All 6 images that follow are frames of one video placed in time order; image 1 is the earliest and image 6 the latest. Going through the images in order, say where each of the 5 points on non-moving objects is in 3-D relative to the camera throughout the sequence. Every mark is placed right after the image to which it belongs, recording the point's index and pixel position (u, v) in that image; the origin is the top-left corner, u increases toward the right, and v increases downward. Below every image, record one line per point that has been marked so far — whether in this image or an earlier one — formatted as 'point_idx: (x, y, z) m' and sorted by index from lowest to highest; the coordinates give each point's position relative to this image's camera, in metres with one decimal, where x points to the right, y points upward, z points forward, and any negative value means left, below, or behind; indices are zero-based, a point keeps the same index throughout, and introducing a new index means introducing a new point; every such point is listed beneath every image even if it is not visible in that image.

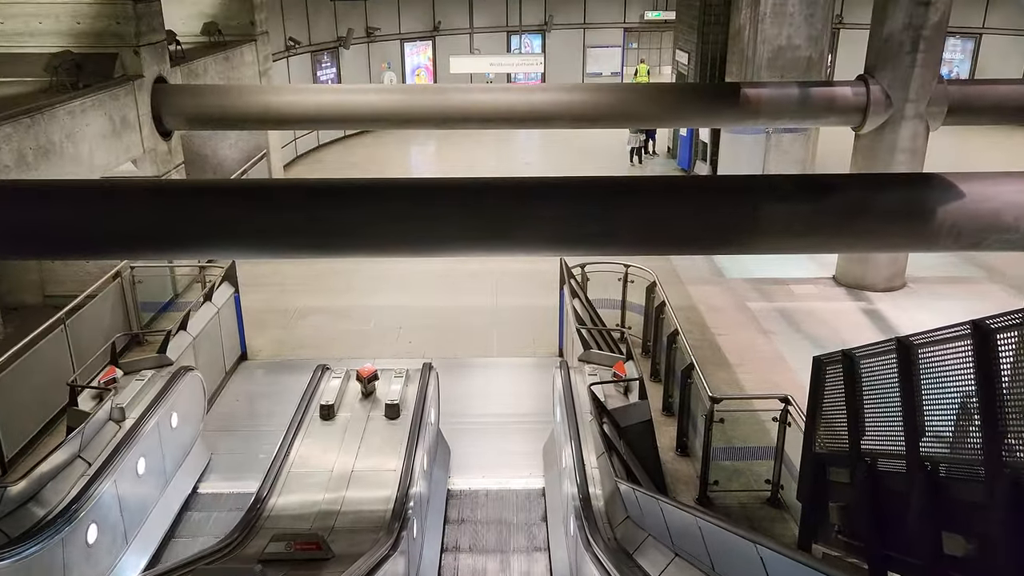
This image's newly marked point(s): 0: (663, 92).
0: (+1.7, +2.2, +9.5) m
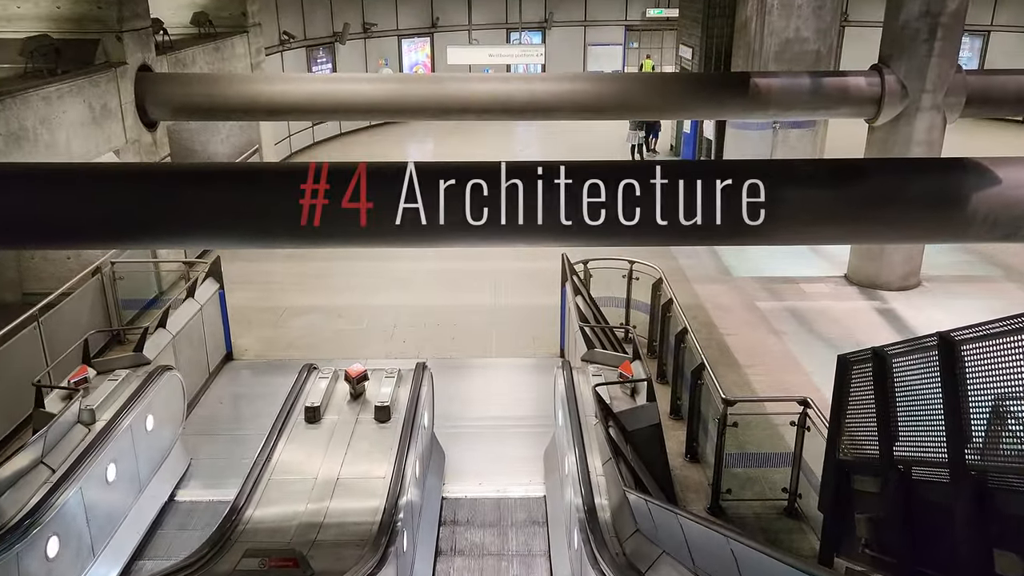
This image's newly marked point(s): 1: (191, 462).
0: (+1.7, +2.3, +9.1) m
1: (-2.7, -1.4, +6.8) m
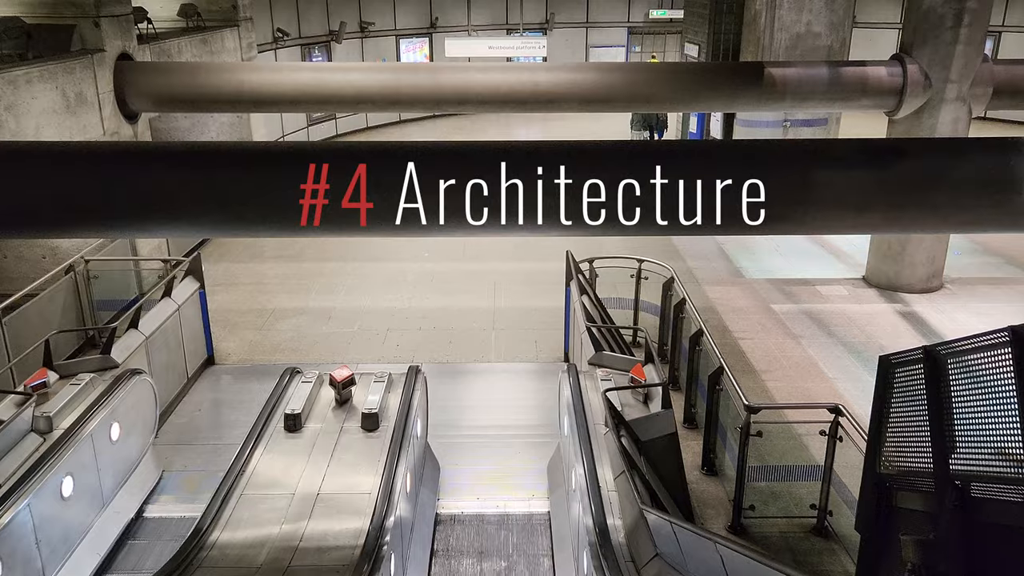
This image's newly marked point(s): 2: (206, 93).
0: (+1.7, +2.3, +8.6) m
1: (-2.7, -1.4, +6.3) m
2: (-3.2, +2.0, +8.6) m
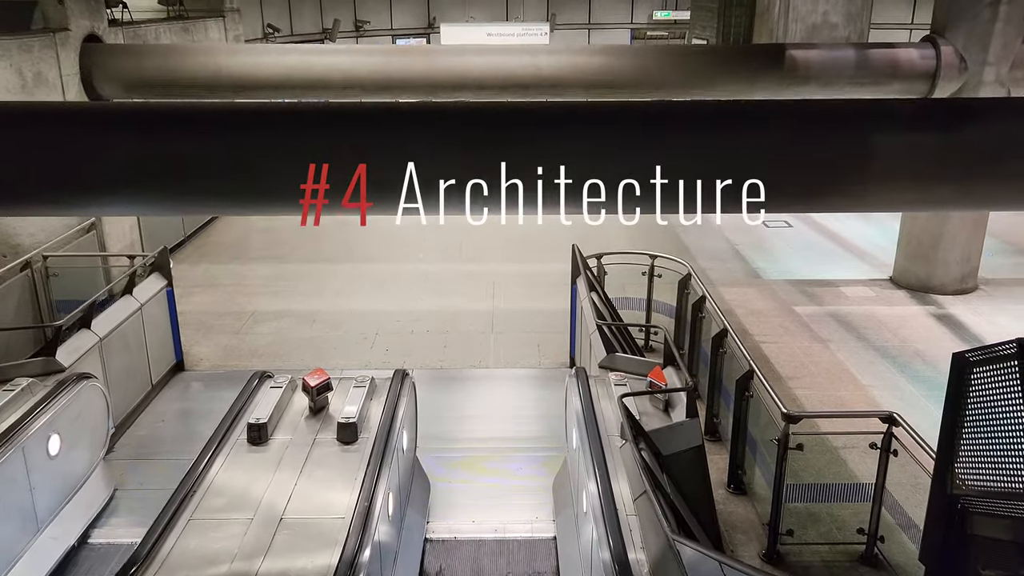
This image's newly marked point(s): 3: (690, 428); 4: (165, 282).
0: (+1.7, +2.3, +7.9) m
1: (-2.7, -1.4, +5.5) m
2: (-3.2, +2.0, +7.9) m
3: (+1.0, -0.8, +4.6) m
4: (-3.0, 0.0, +7.1) m
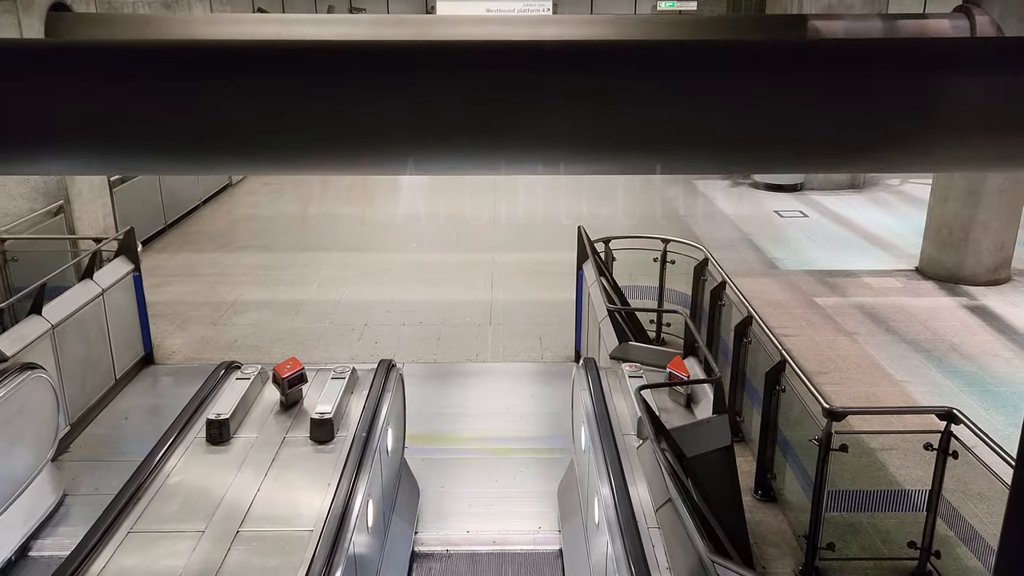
0: (+1.7, +2.4, +7.3) m
1: (-2.7, -1.3, +4.9) m
2: (-3.2, +2.1, +7.3) m
3: (+1.0, -0.7, +3.9) m
4: (-3.0, +0.2, +6.5) m
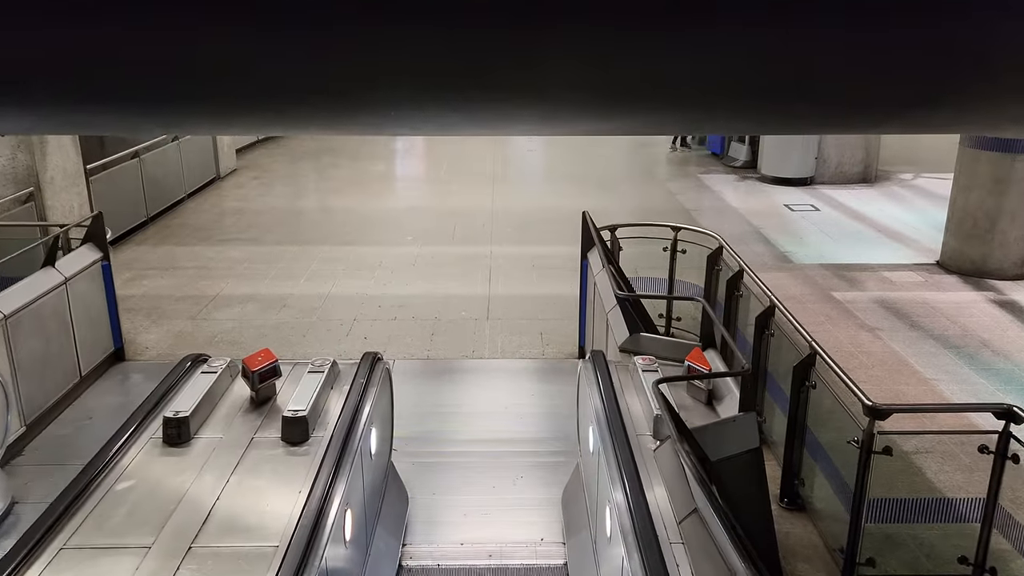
0: (+1.7, +2.4, +6.8) m
1: (-2.7, -1.2, +4.5) m
2: (-3.2, +2.2, +6.8) m
3: (+1.0, -0.6, +3.5) m
4: (-3.0, +0.2, +6.0) m
